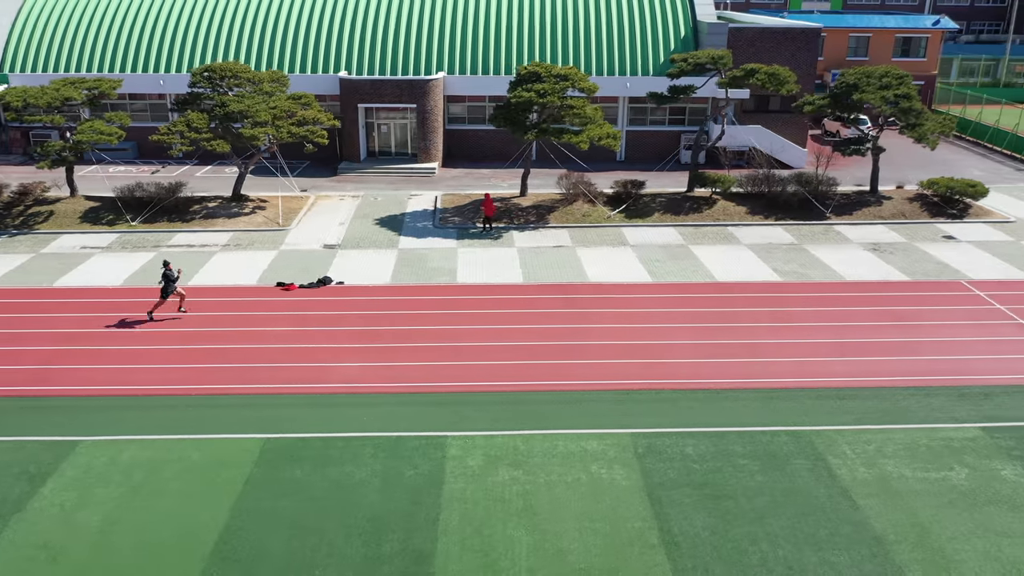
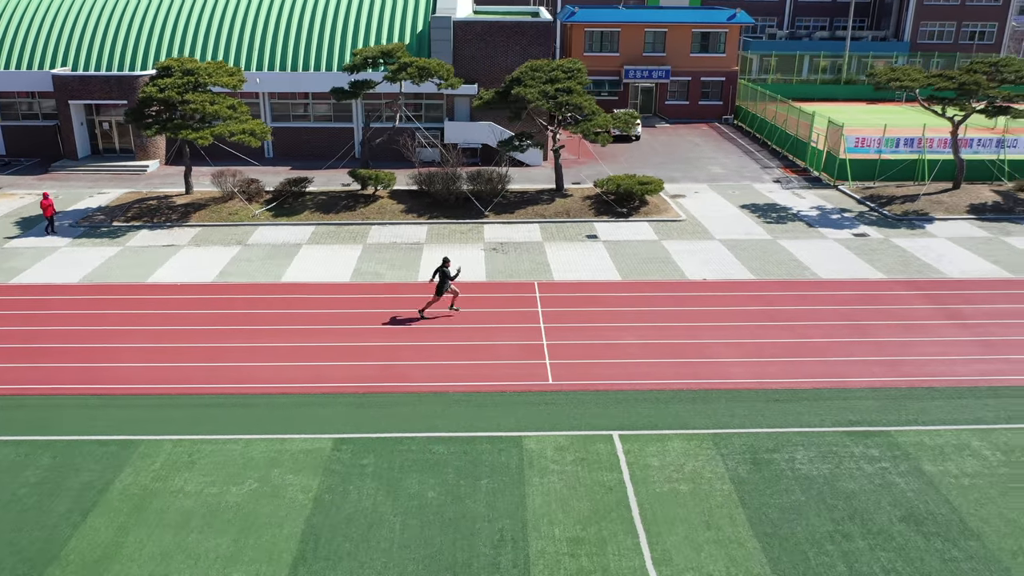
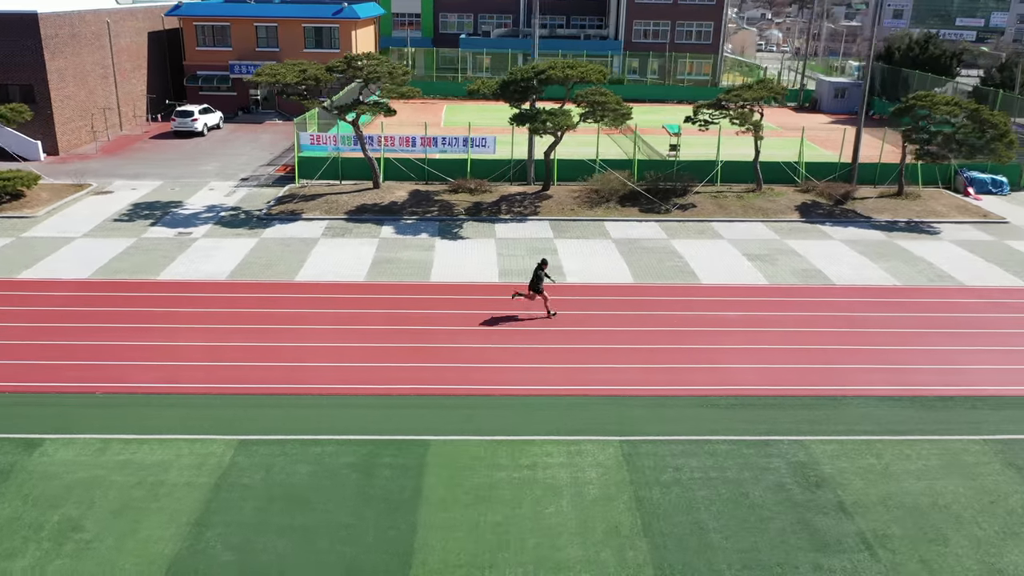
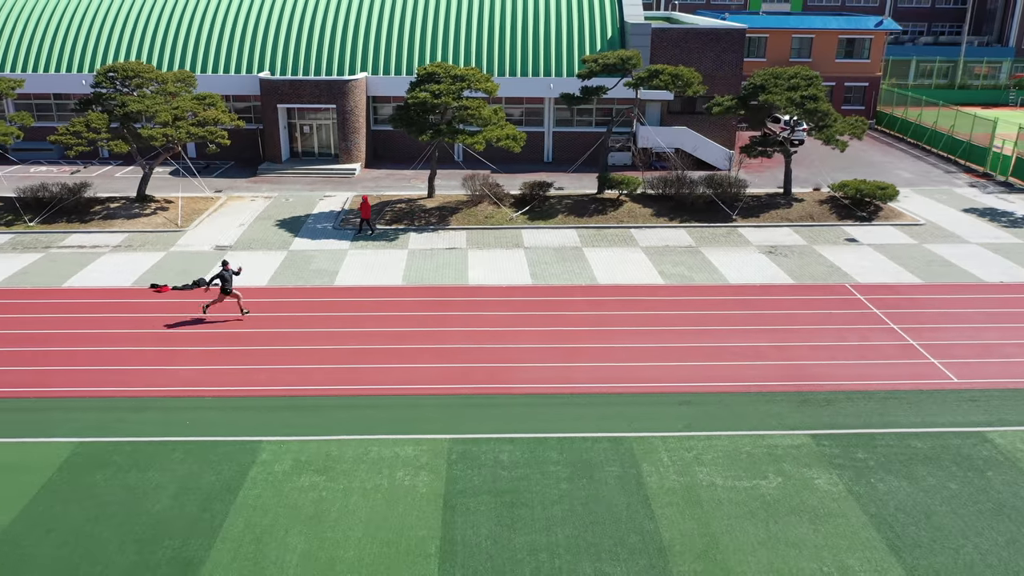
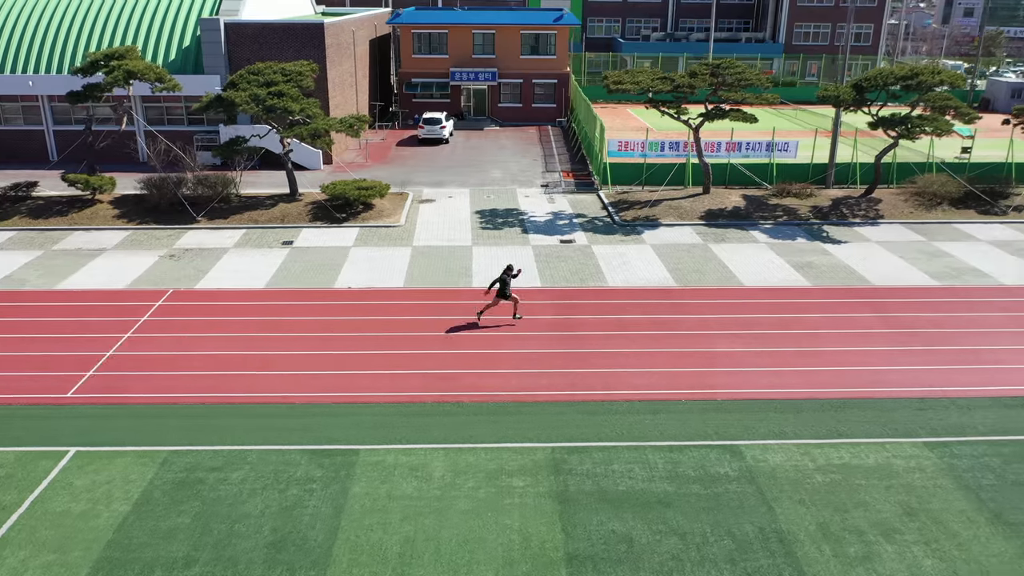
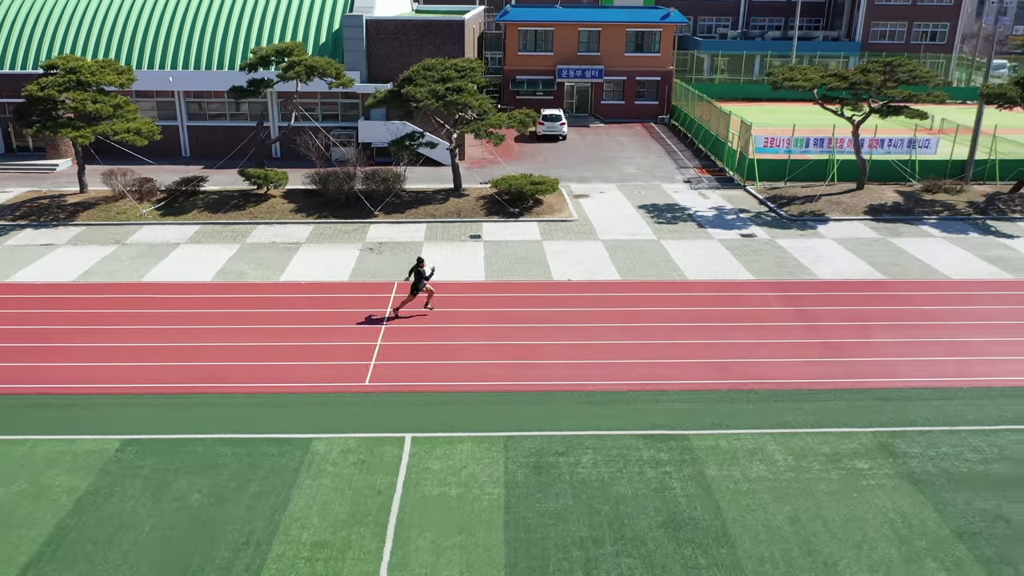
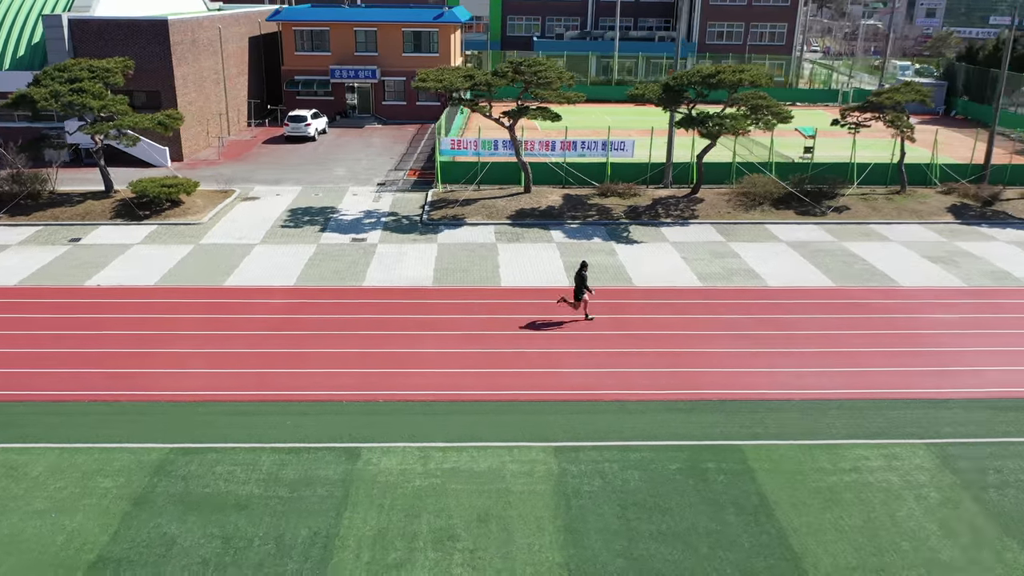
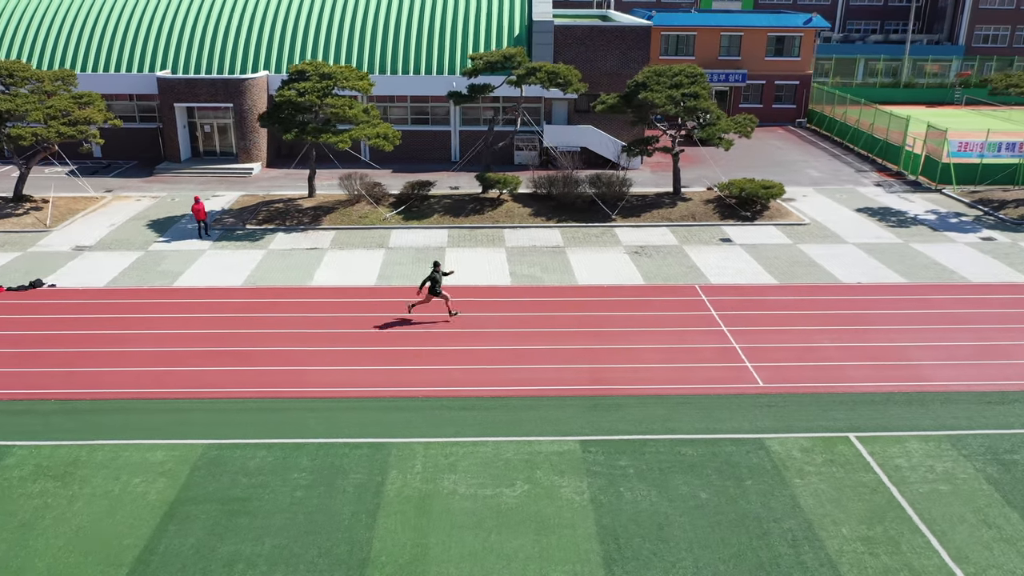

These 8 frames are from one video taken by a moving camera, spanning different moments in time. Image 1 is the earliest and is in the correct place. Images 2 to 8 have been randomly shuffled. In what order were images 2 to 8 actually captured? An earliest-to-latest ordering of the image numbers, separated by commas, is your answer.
4, 8, 2, 6, 5, 7, 3
